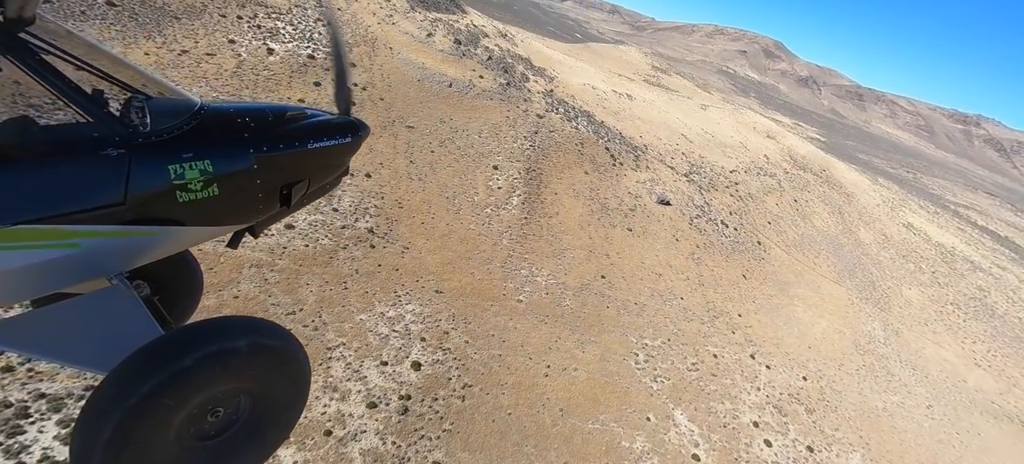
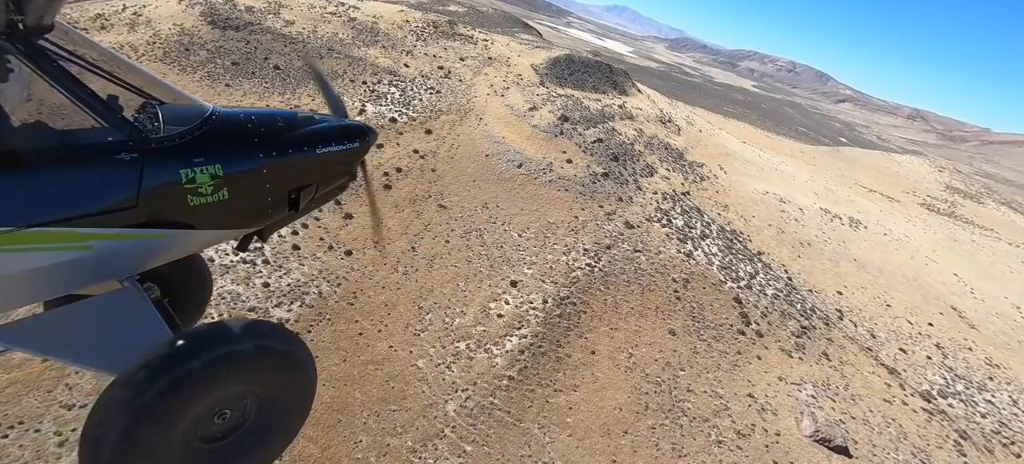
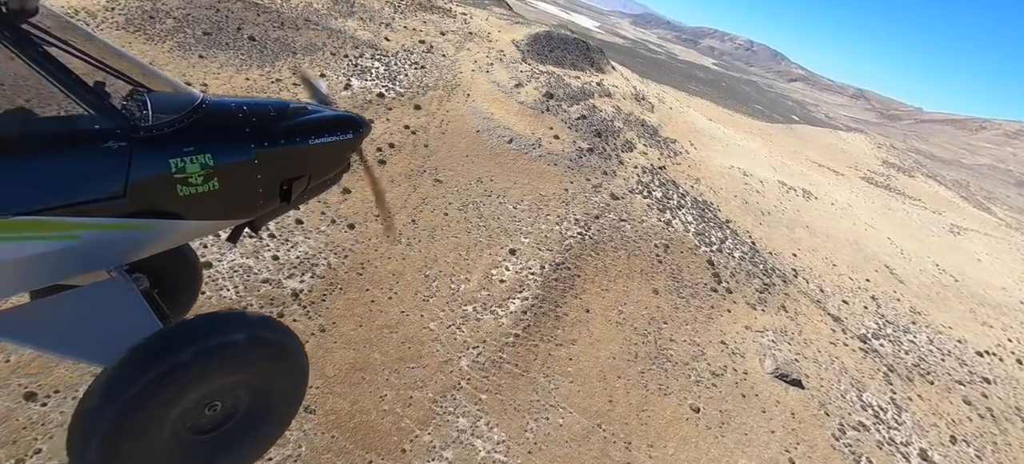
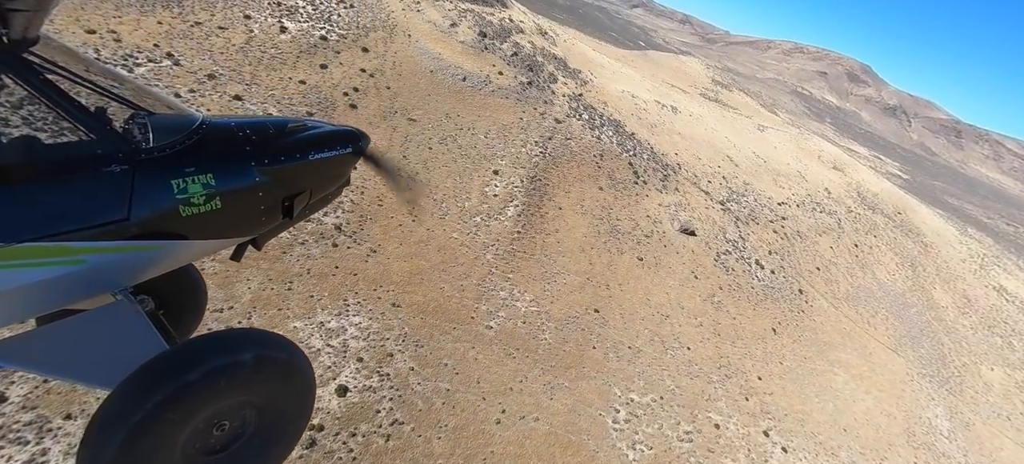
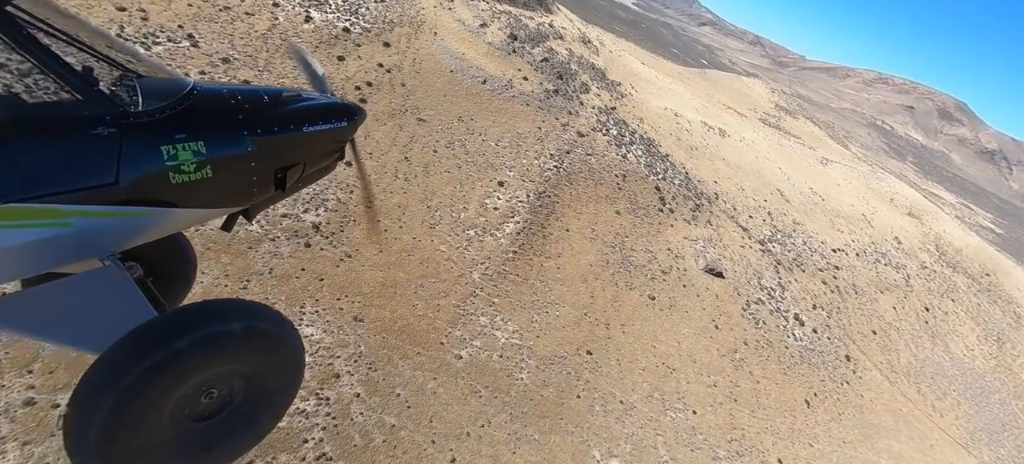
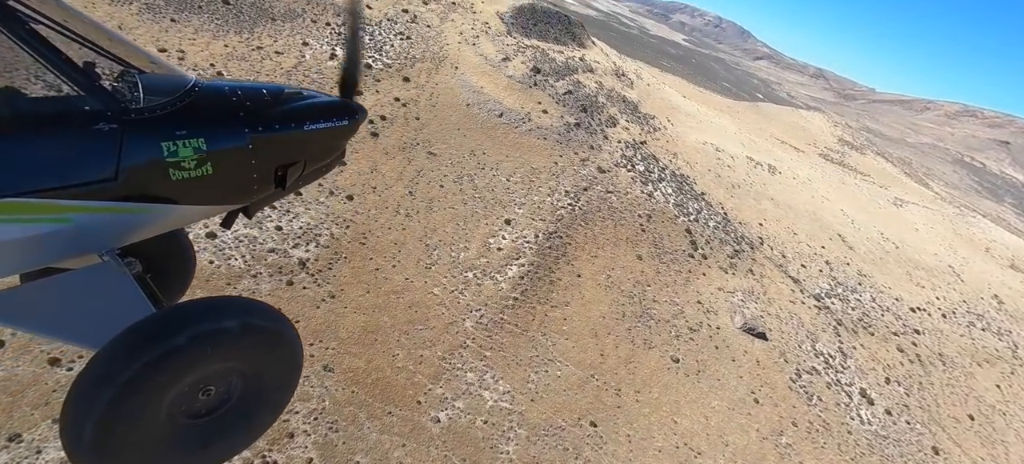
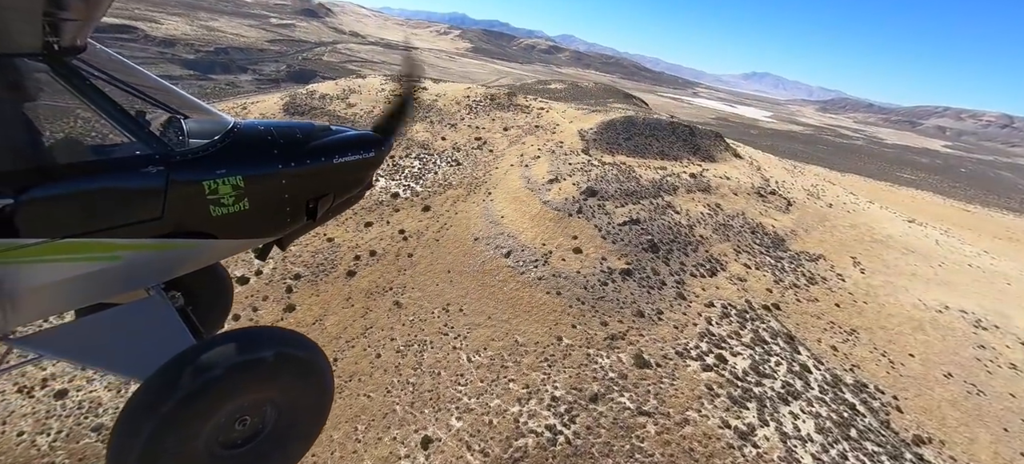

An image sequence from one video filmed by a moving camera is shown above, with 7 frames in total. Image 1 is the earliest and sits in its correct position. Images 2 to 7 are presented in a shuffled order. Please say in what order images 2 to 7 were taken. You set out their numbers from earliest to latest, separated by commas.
4, 5, 6, 3, 2, 7
